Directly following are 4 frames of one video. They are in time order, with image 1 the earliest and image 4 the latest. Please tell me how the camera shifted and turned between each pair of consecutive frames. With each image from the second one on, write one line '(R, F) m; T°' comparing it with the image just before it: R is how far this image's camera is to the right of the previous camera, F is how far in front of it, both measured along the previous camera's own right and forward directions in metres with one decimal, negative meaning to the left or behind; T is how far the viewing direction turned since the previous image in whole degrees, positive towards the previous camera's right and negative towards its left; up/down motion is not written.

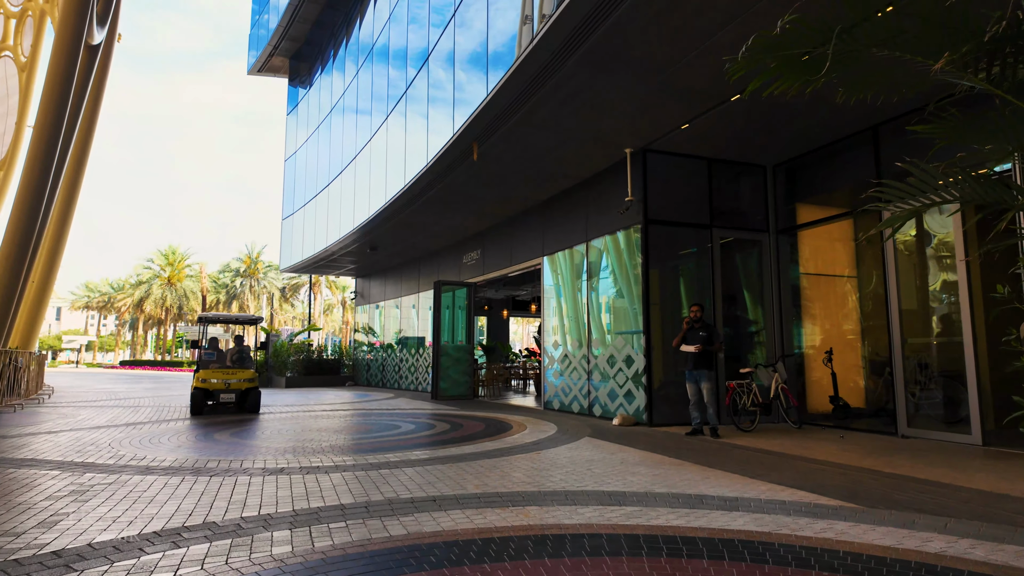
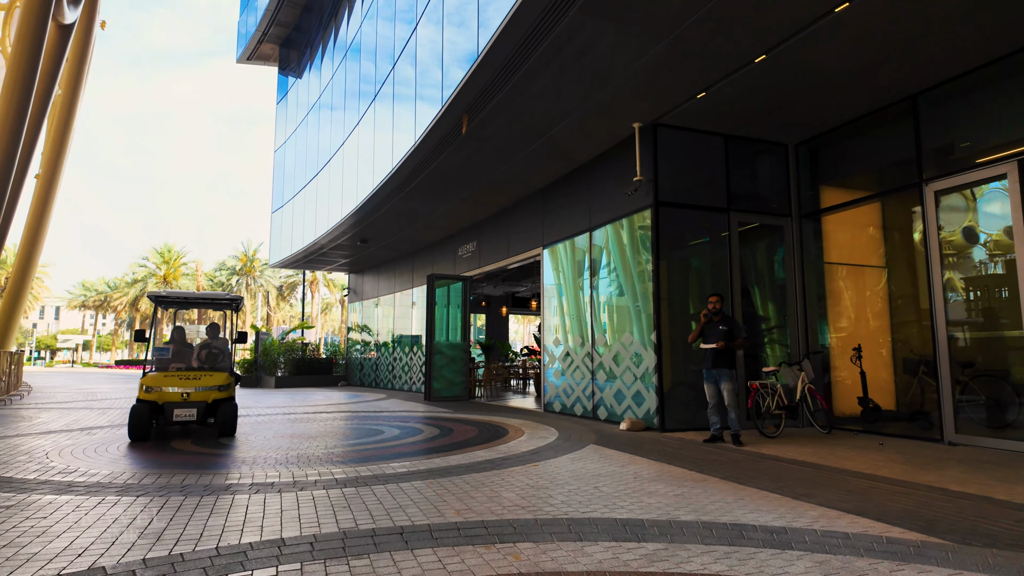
(+0.1, +1.0) m; 0°
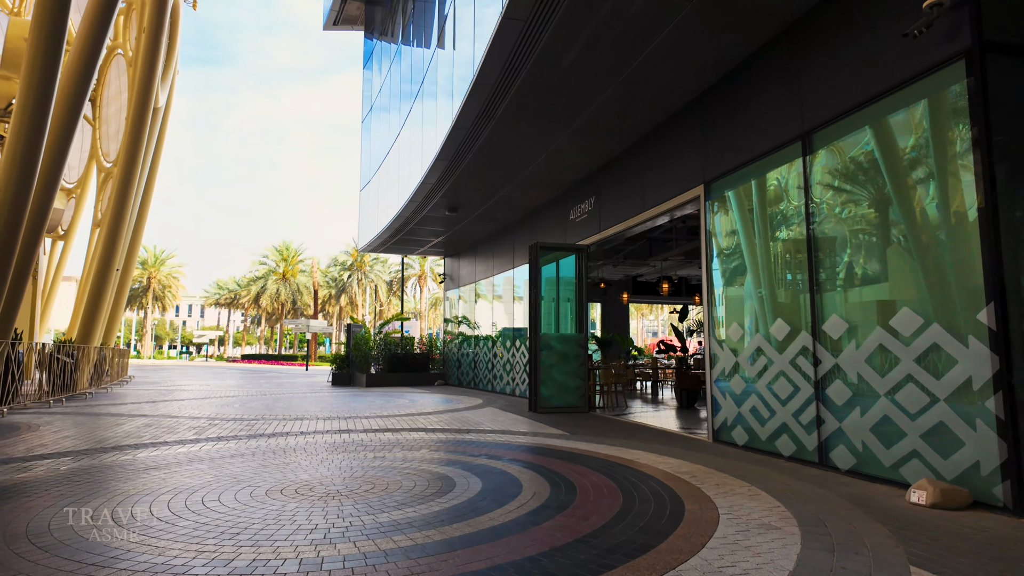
(-0.5, +3.9) m; -10°
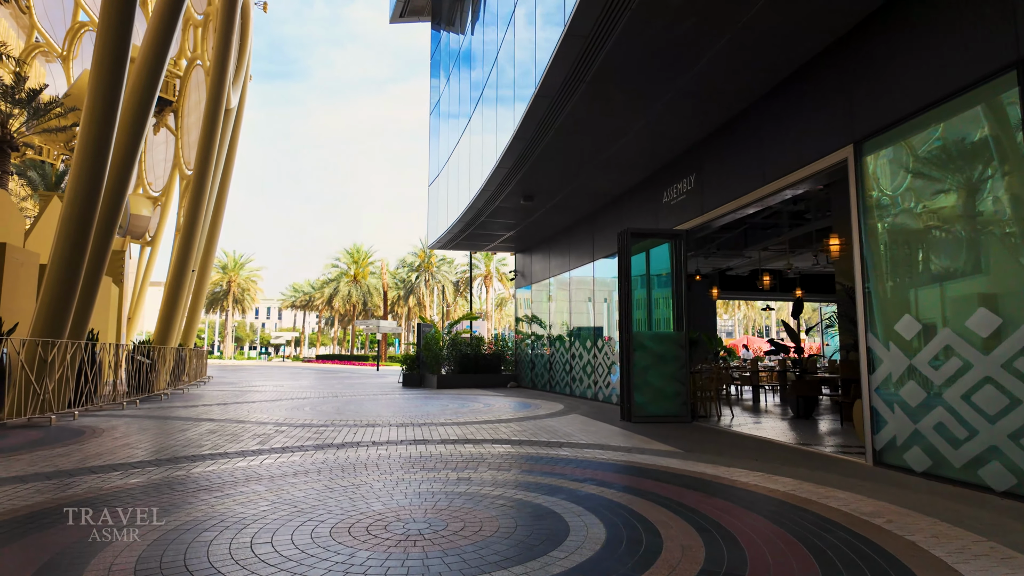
(-0.4, +1.1) m; -6°
